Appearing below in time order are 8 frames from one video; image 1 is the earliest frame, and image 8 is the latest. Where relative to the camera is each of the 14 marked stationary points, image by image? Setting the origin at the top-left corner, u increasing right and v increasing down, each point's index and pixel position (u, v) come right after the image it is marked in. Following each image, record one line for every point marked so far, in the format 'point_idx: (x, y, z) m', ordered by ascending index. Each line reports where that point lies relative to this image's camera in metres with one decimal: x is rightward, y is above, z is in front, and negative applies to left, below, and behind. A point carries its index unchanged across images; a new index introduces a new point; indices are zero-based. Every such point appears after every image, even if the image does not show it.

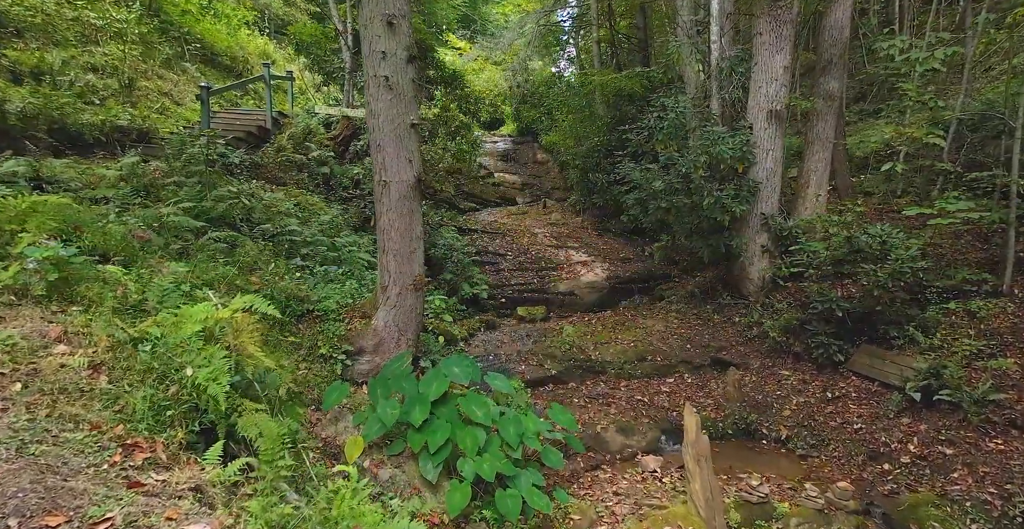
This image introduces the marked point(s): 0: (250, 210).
0: (-3.1, +0.7, +6.3) m
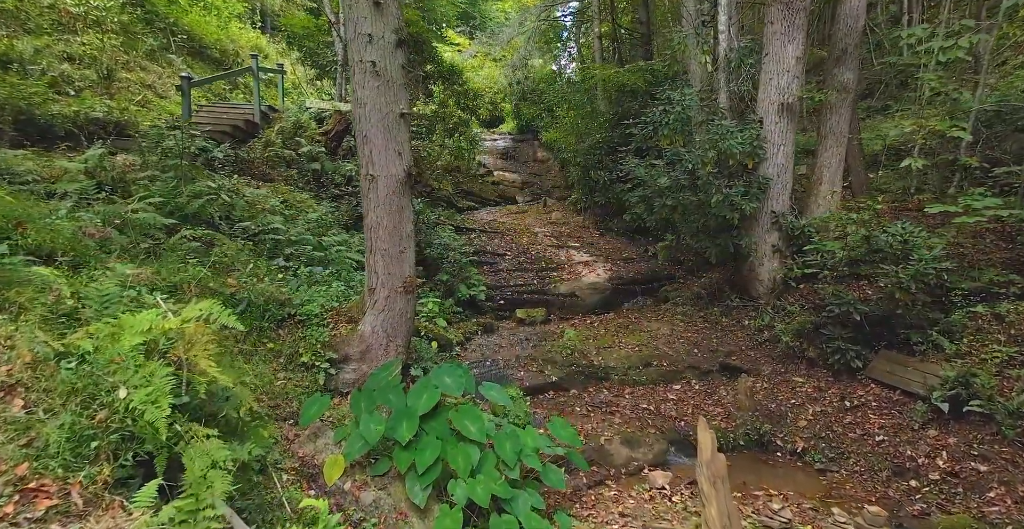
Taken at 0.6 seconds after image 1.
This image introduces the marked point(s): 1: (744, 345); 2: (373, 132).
0: (-3.2, +0.6, +5.9) m
1: (+3.4, -1.2, +7.8) m
2: (-1.3, +1.2, +4.8) m
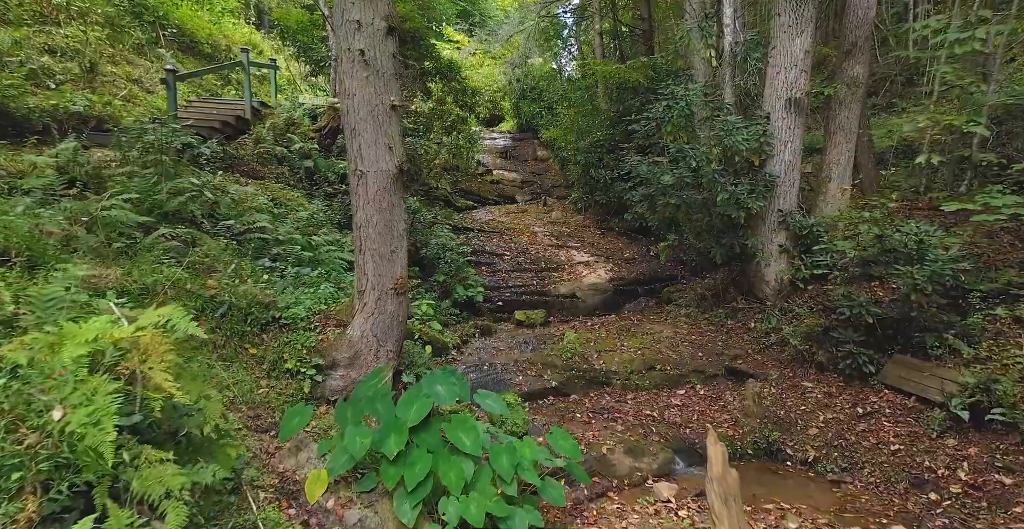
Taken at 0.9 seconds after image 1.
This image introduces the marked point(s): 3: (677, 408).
0: (-3.2, +0.6, +5.6) m
1: (+3.4, -1.2, +7.6) m
2: (-1.3, +1.2, +4.6) m
3: (+2.1, -1.8, +6.7) m
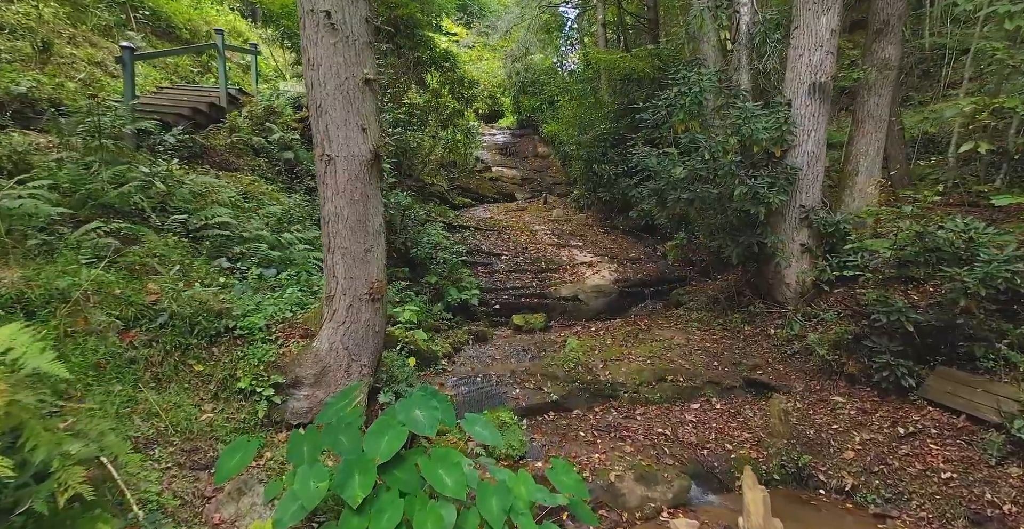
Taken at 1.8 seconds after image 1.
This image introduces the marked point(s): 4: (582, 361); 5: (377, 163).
0: (-3.2, +0.6, +5.0) m
1: (+3.4, -1.2, +6.9) m
2: (-1.3, +1.2, +3.9) m
3: (+2.1, -1.8, +6.0) m
4: (+0.9, -1.3, +7.0) m
5: (-1.1, +0.8, +4.2) m
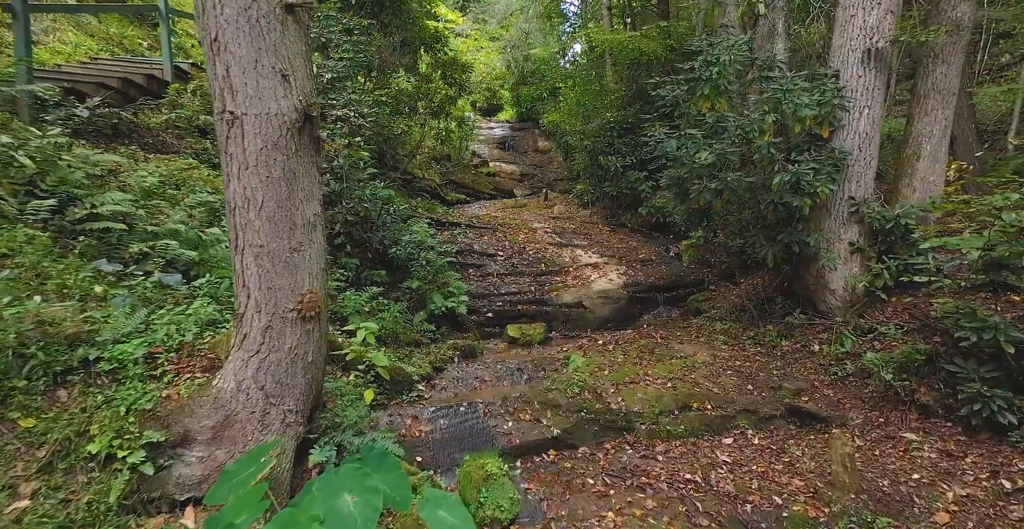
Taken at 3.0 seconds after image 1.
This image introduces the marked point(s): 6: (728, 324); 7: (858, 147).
0: (-3.3, +0.6, +3.8) m
1: (+3.3, -1.3, +5.7) m
2: (-1.4, +1.2, +2.7) m
3: (+2.0, -1.9, +4.8) m
4: (+0.8, -1.3, +5.8) m
5: (-1.1, +0.8, +3.0) m
6: (+3.0, -0.8, +7.2) m
7: (+4.0, +1.4, +6.1) m
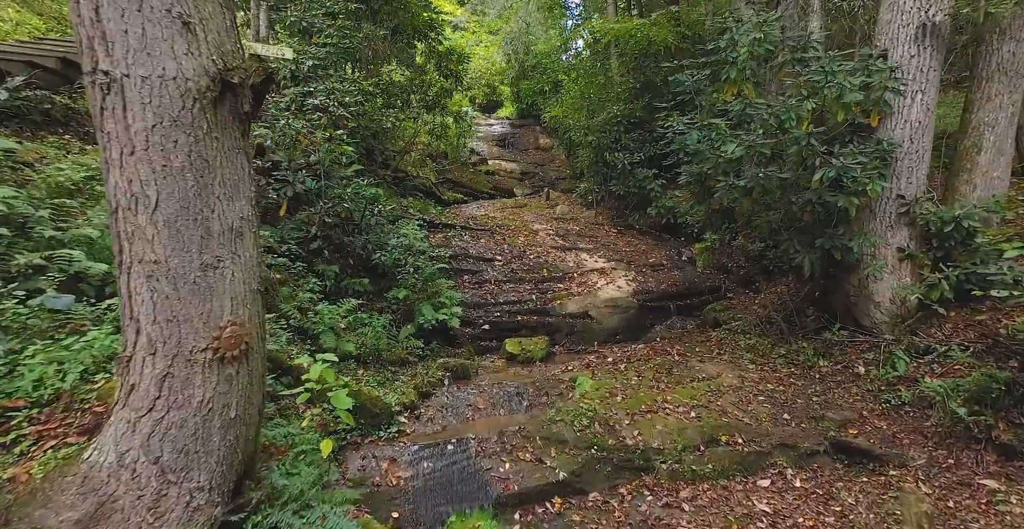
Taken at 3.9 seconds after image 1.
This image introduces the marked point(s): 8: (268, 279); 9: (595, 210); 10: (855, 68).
0: (-3.3, +0.5, +3.0) m
1: (+3.3, -1.4, +4.9) m
2: (-1.4, +1.1, +1.9) m
3: (+2.0, -2.0, +4.0) m
4: (+0.8, -1.4, +5.0) m
5: (-1.2, +0.7, +2.2) m
6: (+2.9, -0.9, +6.4) m
7: (+4.0, +1.3, +5.3) m
8: (-2.4, -0.1, +5.3) m
9: (+2.1, +1.3, +13.1) m
10: (+3.4, +1.9, +5.2) m
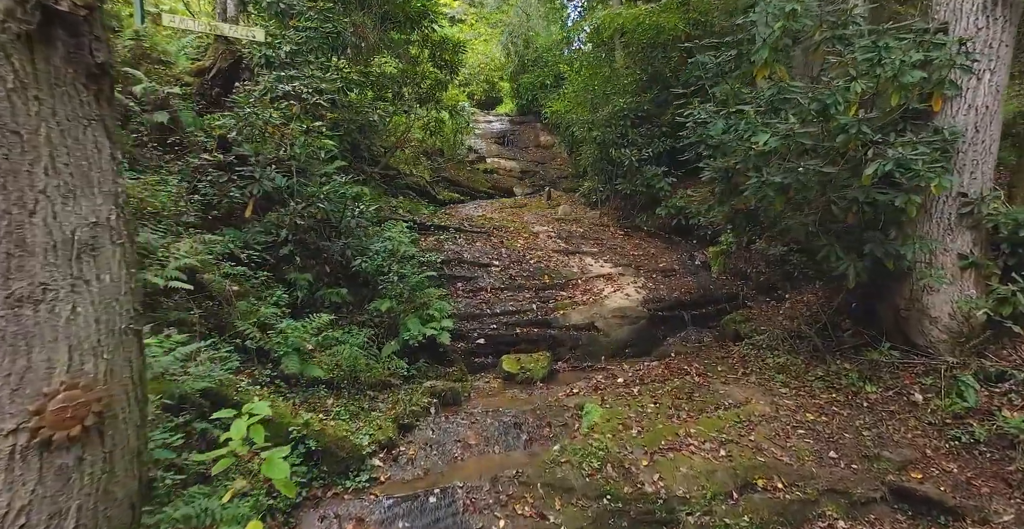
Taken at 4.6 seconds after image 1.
0: (-3.4, +0.4, +2.2) m
1: (+3.2, -1.4, +4.1) m
2: (-1.5, +1.0, +1.1) m
3: (+1.9, -2.0, +3.2) m
4: (+0.8, -1.5, +4.2) m
5: (-1.2, +0.6, +1.4) m
6: (+2.9, -1.0, +5.6) m
7: (+4.0, +1.2, +4.5) m
8: (-2.4, -0.2, +4.5) m
9: (+2.0, +1.3, +12.4) m
10: (+3.3, +1.9, +4.4) m
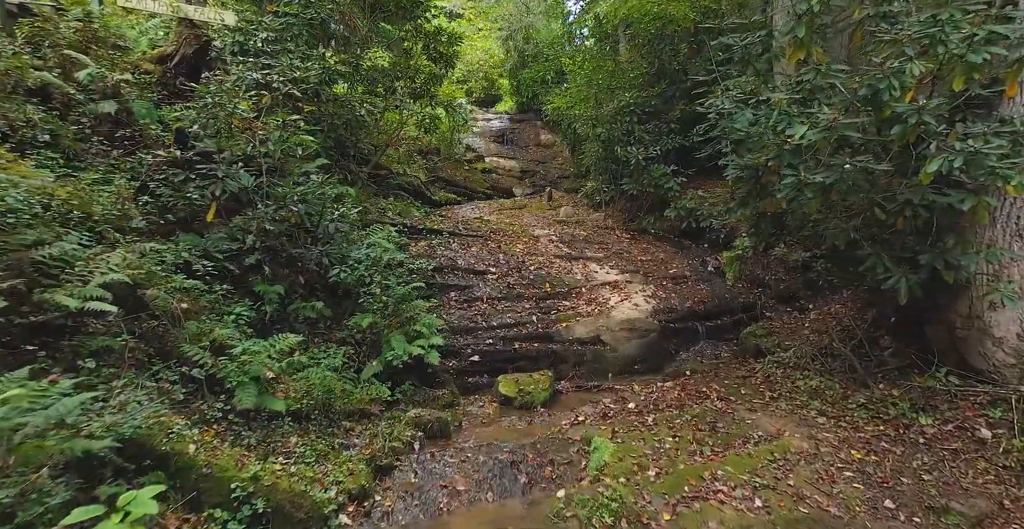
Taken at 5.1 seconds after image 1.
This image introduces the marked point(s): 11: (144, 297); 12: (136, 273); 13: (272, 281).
0: (-3.4, +0.3, +1.5) m
1: (+3.2, -1.5, +3.4) m
2: (-1.5, +0.9, +0.5) m
3: (+1.9, -2.1, +2.6) m
4: (+0.8, -1.6, +3.5) m
5: (-1.2, +0.5, +0.7) m
6: (+2.9, -1.1, +4.9) m
7: (+3.9, +1.1, +3.8) m
8: (-2.5, -0.3, +3.8) m
9: (+2.0, +1.2, +11.7) m
10: (+3.3, +1.8, +3.8) m
11: (-2.6, -0.2, +3.7) m
12: (-2.6, -0.1, +3.7) m
13: (-2.3, -0.2, +5.1) m
